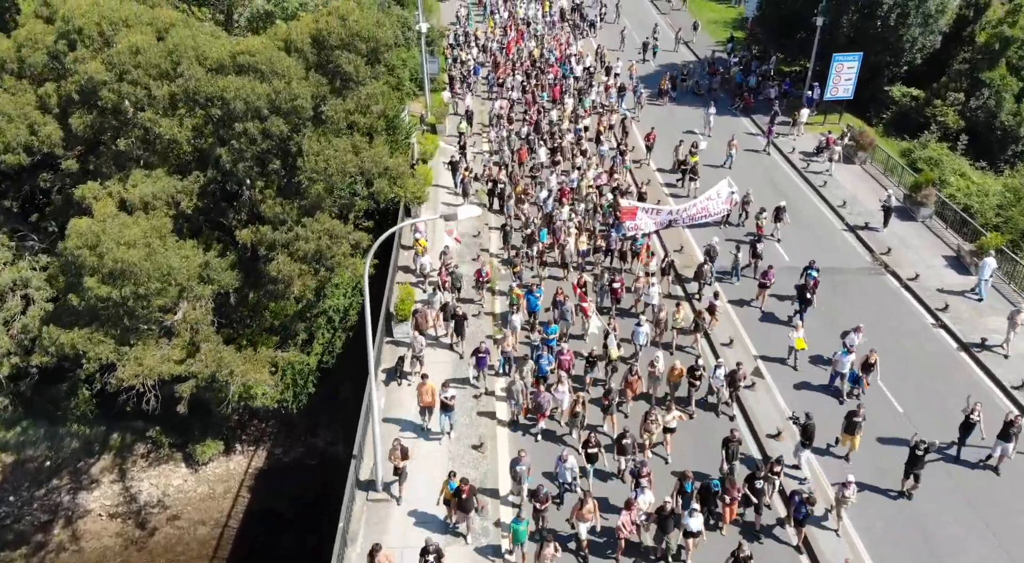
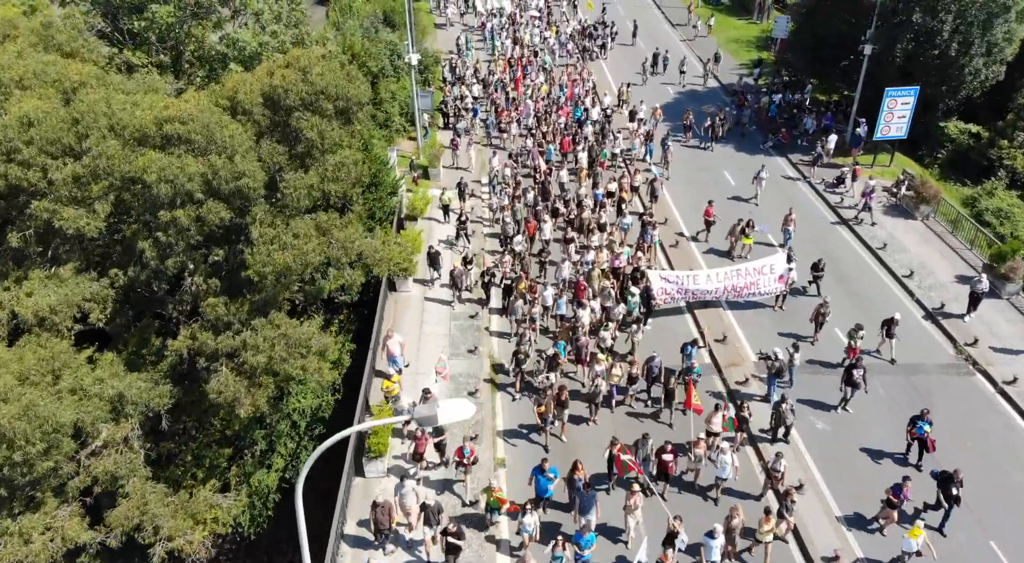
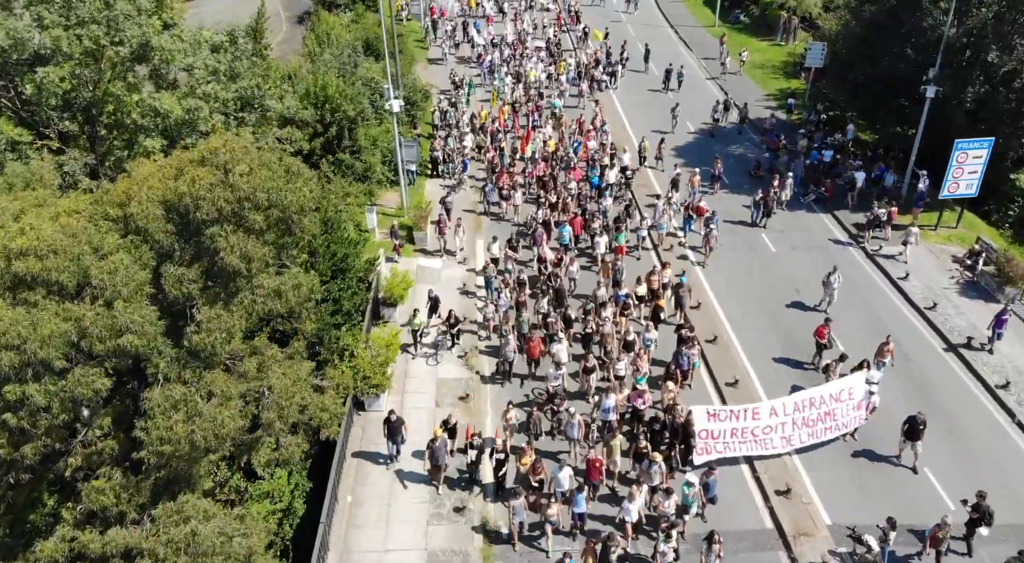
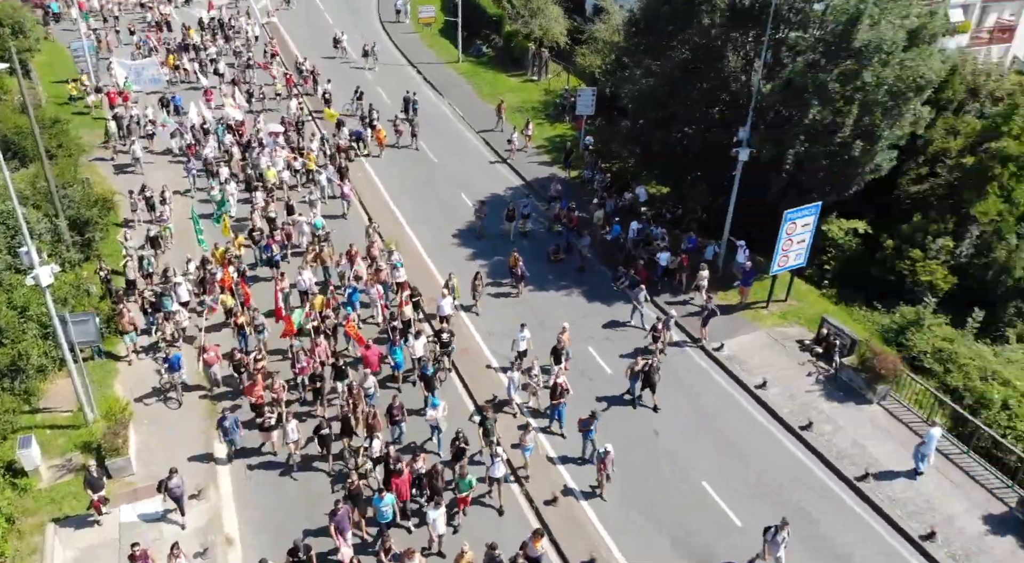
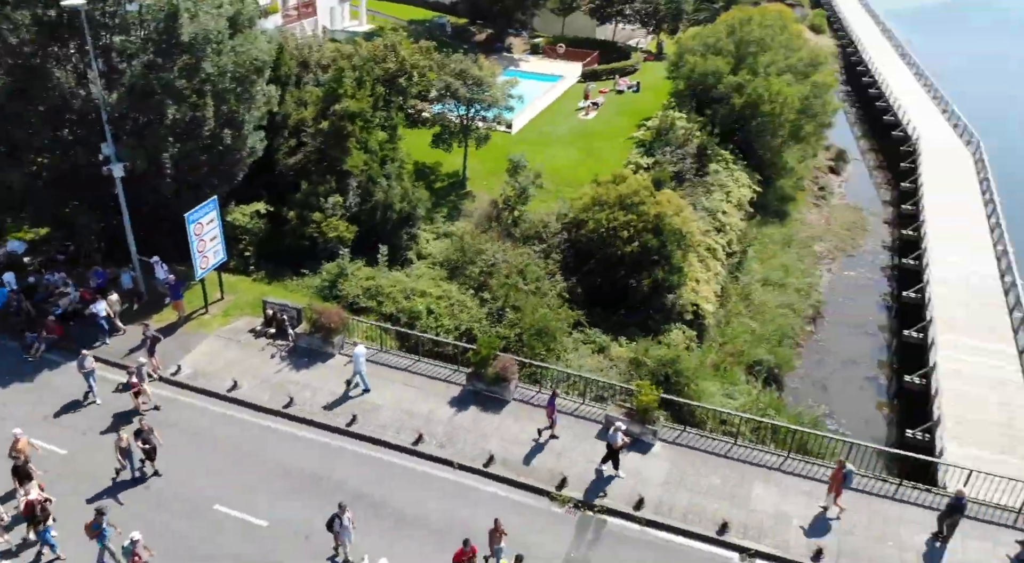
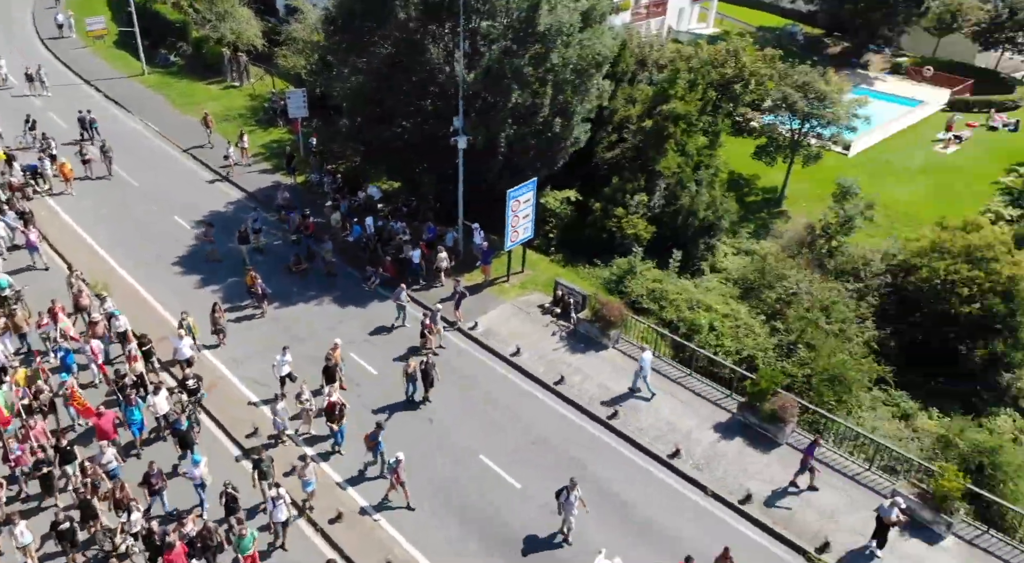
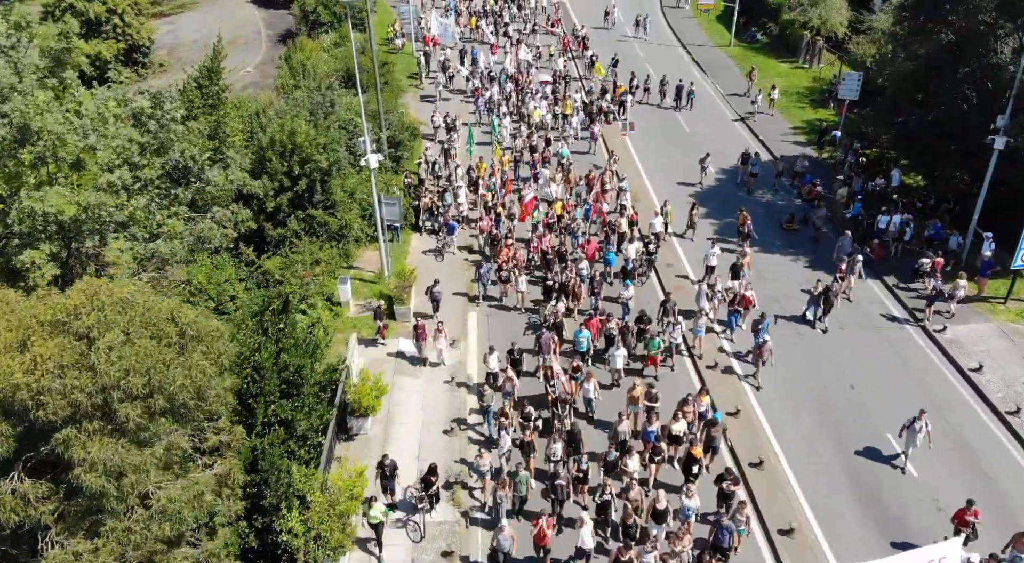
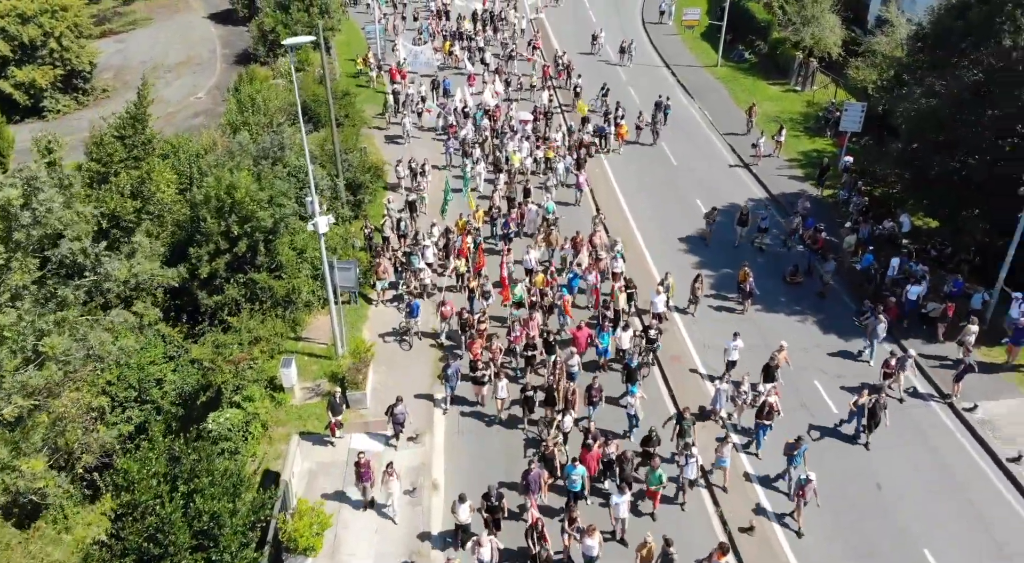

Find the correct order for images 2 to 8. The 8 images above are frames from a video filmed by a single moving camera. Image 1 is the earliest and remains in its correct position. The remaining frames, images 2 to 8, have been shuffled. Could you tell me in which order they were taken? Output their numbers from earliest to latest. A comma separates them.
2, 3, 7, 8, 4, 6, 5
